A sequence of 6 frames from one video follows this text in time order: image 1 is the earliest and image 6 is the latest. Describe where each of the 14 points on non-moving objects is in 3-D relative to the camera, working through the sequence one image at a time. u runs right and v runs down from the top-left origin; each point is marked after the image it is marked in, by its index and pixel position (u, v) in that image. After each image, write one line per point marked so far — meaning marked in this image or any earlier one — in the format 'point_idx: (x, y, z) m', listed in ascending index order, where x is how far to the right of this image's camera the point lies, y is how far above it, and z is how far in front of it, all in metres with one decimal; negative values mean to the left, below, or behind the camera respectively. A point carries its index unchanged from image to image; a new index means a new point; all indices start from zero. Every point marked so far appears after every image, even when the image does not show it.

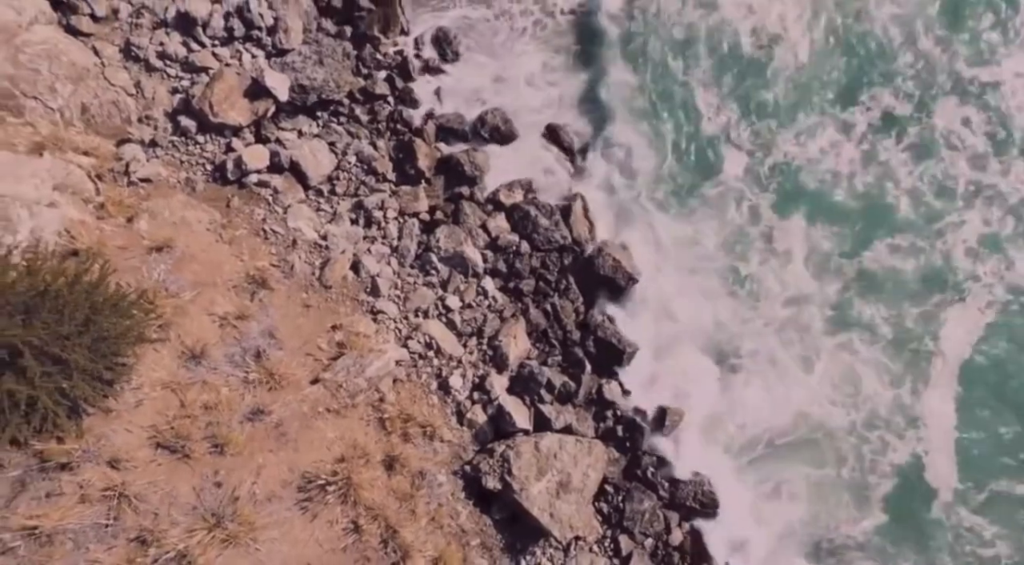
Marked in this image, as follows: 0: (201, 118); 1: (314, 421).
0: (-3.9, +2.1, +8.9) m
1: (-2.0, -1.4, +7.2) m
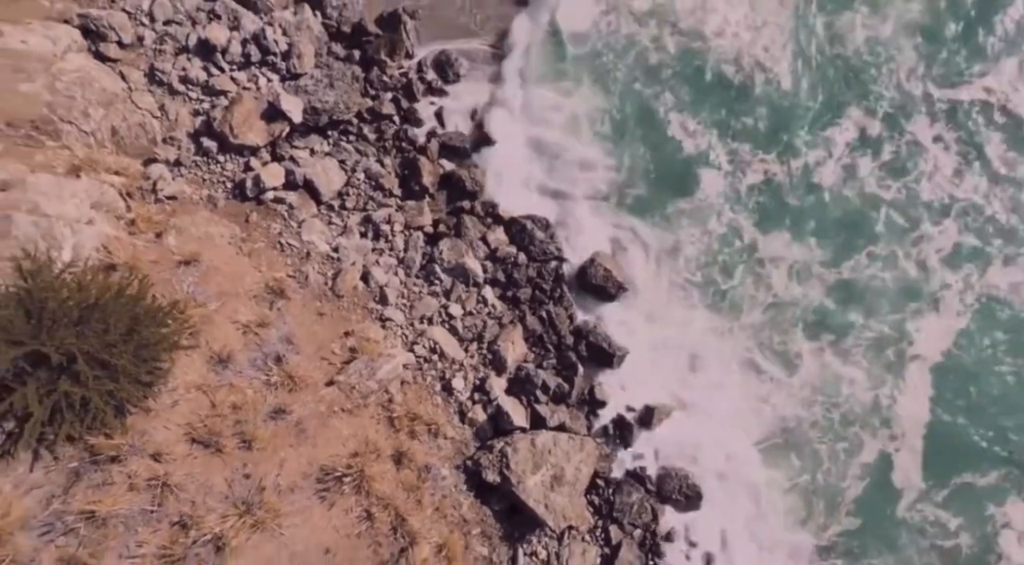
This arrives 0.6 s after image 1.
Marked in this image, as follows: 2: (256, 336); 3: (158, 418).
0: (-3.9, +1.9, +9.6) m
1: (-2.0, -1.5, +7.9) m
2: (-2.9, -0.6, +8.0) m
3: (-3.3, -1.3, +6.7) m
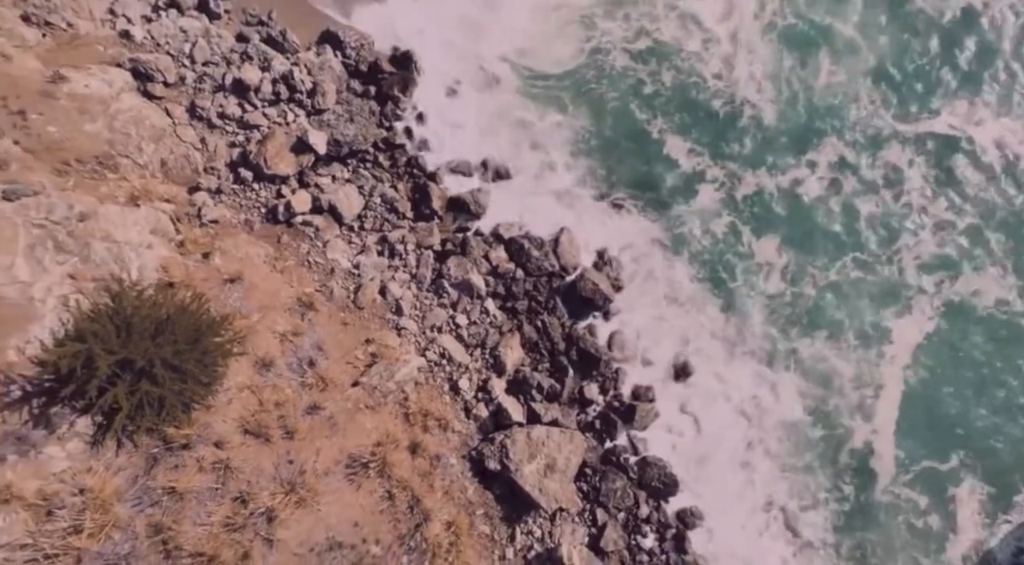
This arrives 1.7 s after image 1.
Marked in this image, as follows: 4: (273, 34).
0: (-3.9, +1.8, +10.9) m
1: (-2.0, -1.7, +9.2) m
2: (-2.9, -0.8, +9.3) m
3: (-3.3, -1.5, +8.0) m
4: (-4.1, +4.3, +12.0) m
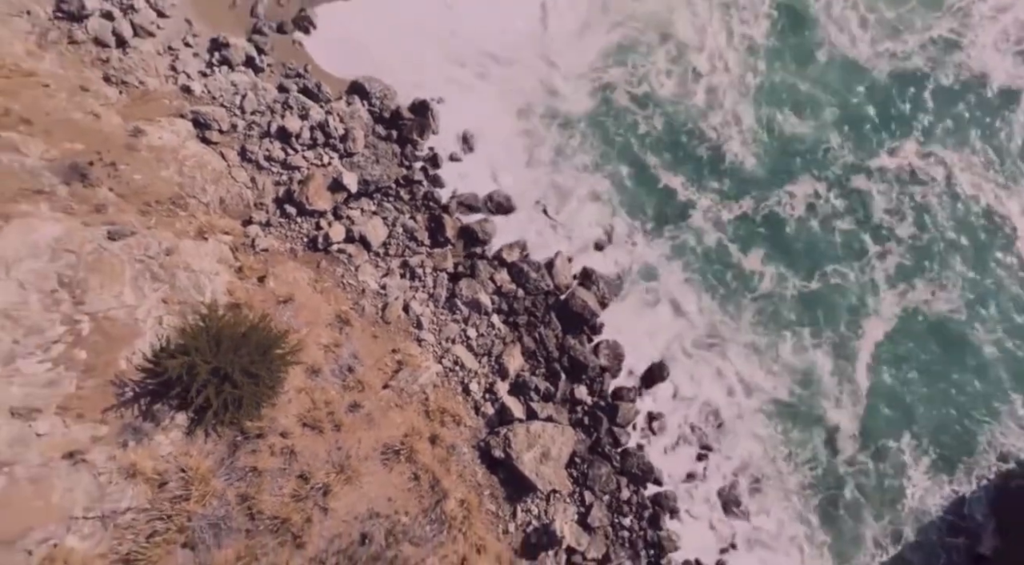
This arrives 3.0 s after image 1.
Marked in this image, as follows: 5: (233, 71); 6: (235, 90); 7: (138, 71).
0: (-3.9, +1.4, +13.0) m
1: (-2.0, -2.1, +11.2) m
2: (-2.9, -1.1, +11.3) m
3: (-3.3, -1.8, +10.0) m
4: (-4.1, +4.0, +14.0) m
5: (-5.5, +4.2, +13.9) m
6: (-5.4, +3.8, +13.7) m
7: (-7.1, +4.0, +13.3) m
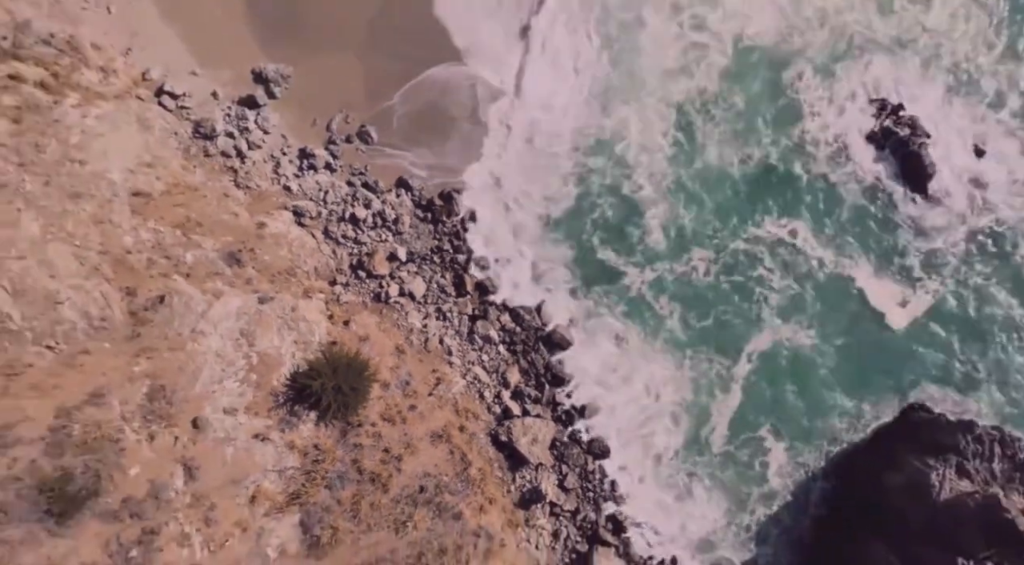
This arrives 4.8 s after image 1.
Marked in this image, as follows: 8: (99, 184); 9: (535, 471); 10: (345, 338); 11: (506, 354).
0: (-3.9, +0.3, +19.0) m
1: (-2.0, -3.2, +17.2) m
2: (-2.9, -2.2, +17.3) m
3: (-3.3, -2.9, +16.0) m
4: (-4.1, +2.9, +20.0) m
5: (-5.5, +3.1, +19.9) m
6: (-5.4, +2.7, +19.7) m
7: (-7.1, +2.9, +19.4) m
8: (-9.2, +2.2, +15.6) m
9: (+0.6, -4.9, +18.2) m
10: (-4.2, -1.3, +17.2) m
11: (-0.1, -2.0, +19.1) m
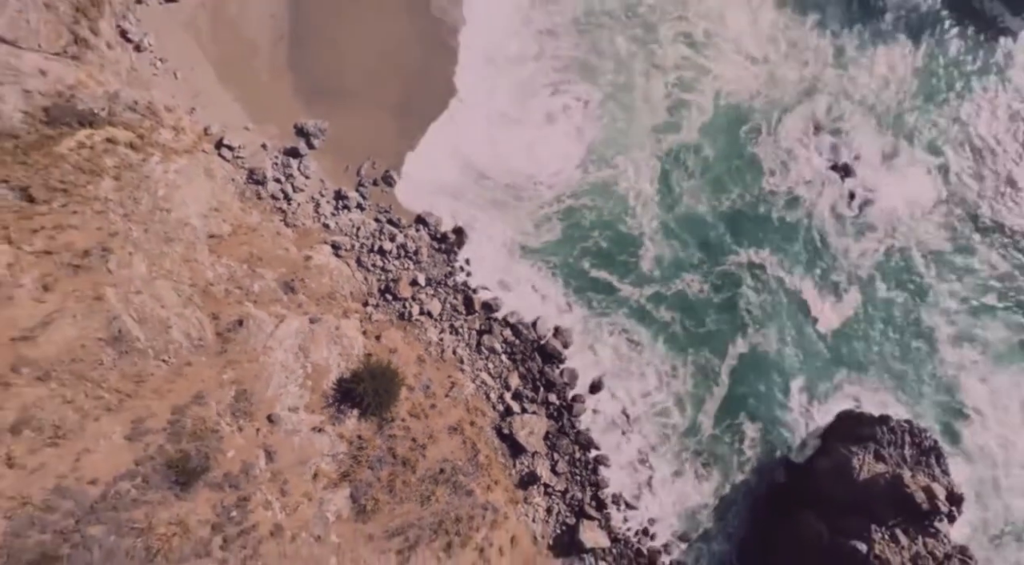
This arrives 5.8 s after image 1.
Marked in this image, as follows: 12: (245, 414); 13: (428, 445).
0: (-3.9, -0.4, +23.0) m
1: (-1.9, -3.8, +21.3) m
2: (-2.9, -2.9, +21.4) m
3: (-3.3, -3.6, +20.1) m
4: (-4.1, +2.2, +24.1) m
5: (-5.5, +2.4, +23.9) m
6: (-5.4, +2.0, +23.8) m
7: (-7.1, +2.2, +23.4) m
8: (-9.2, +1.5, +19.7) m
9: (+0.6, -5.6, +22.2) m
10: (-4.1, -2.0, +21.3) m
11: (-0.1, -2.7, +23.2) m
12: (-6.6, -3.3, +17.3) m
13: (-2.4, -4.6, +20.0) m
